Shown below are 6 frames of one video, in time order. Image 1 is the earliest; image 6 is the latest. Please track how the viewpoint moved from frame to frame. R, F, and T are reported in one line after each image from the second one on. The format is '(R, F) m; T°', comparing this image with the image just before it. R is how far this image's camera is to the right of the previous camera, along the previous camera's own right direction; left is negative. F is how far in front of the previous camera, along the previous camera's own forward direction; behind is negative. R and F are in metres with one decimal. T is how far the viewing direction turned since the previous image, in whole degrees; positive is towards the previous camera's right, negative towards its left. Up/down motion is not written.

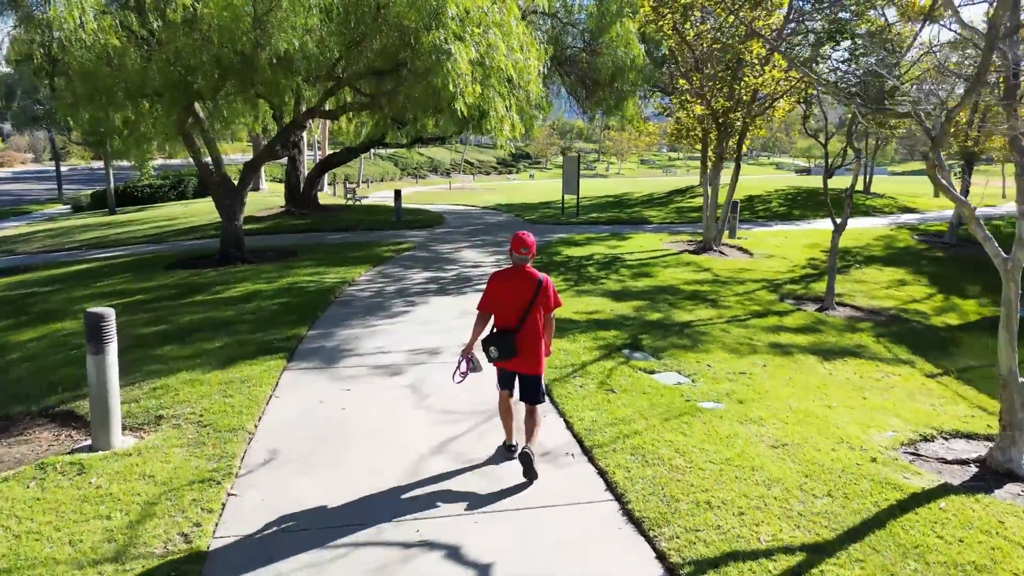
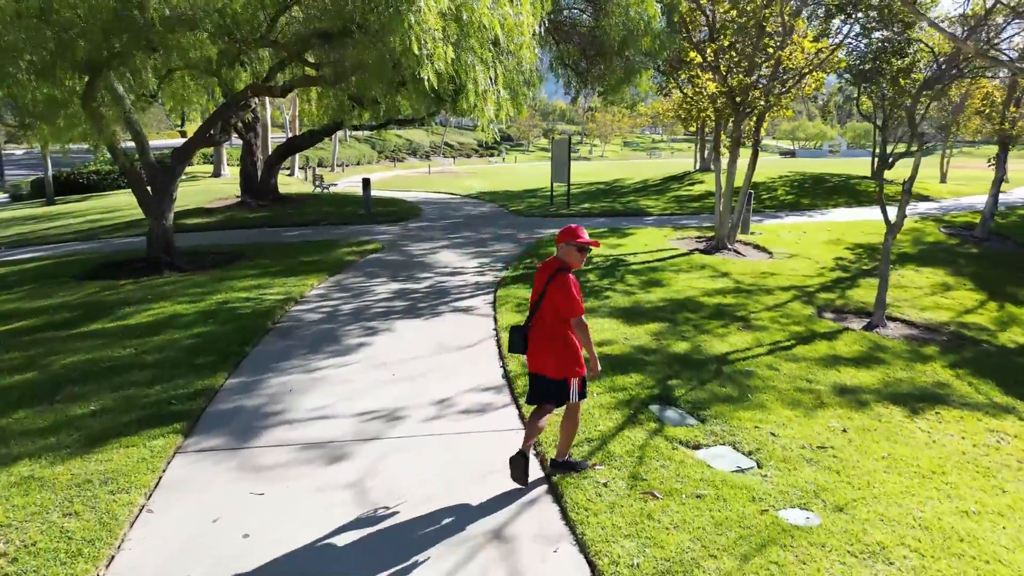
(0.0, +1.7) m; +1°
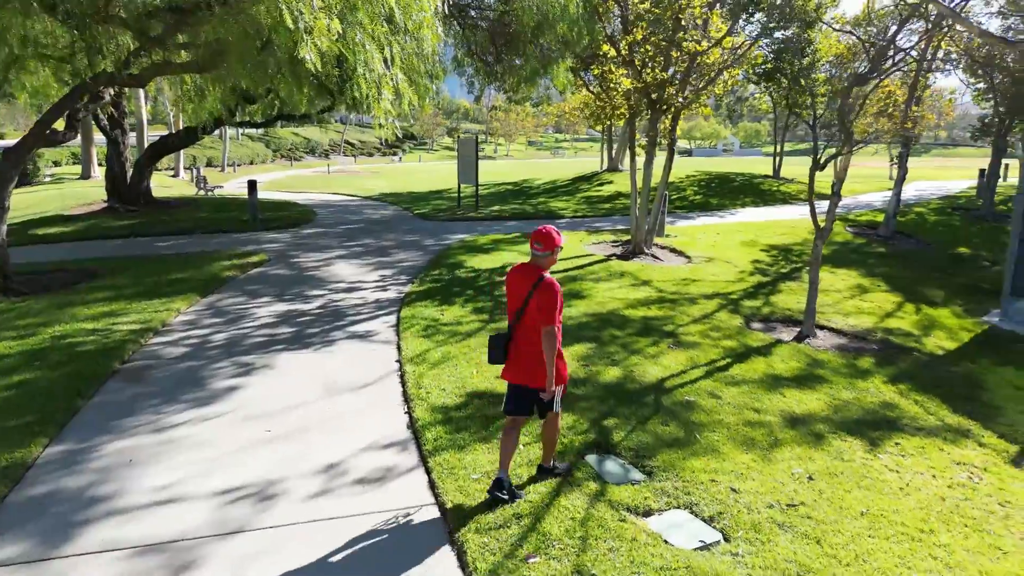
(0.0, +0.9) m; +7°
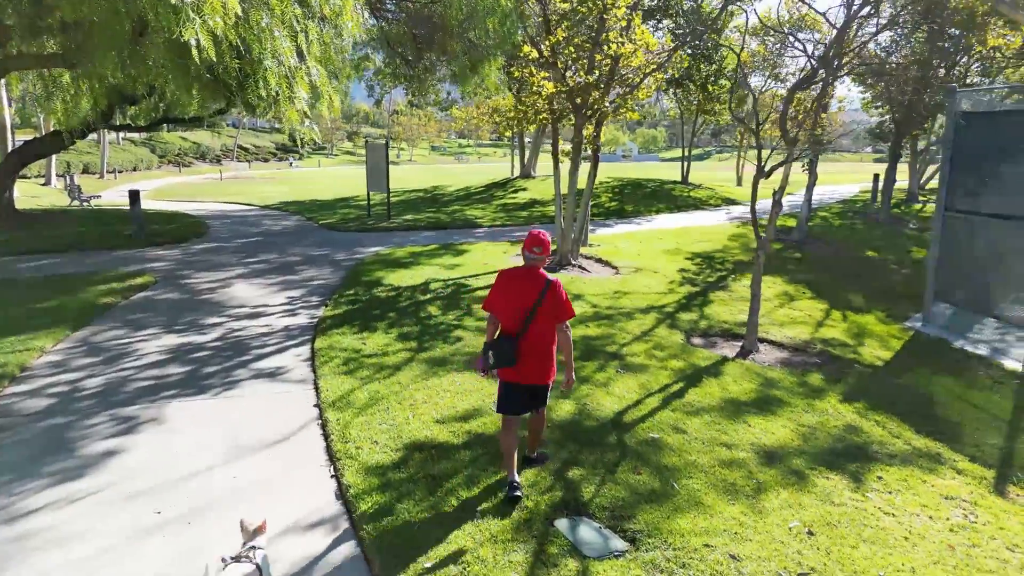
(-0.2, +0.7) m; +7°
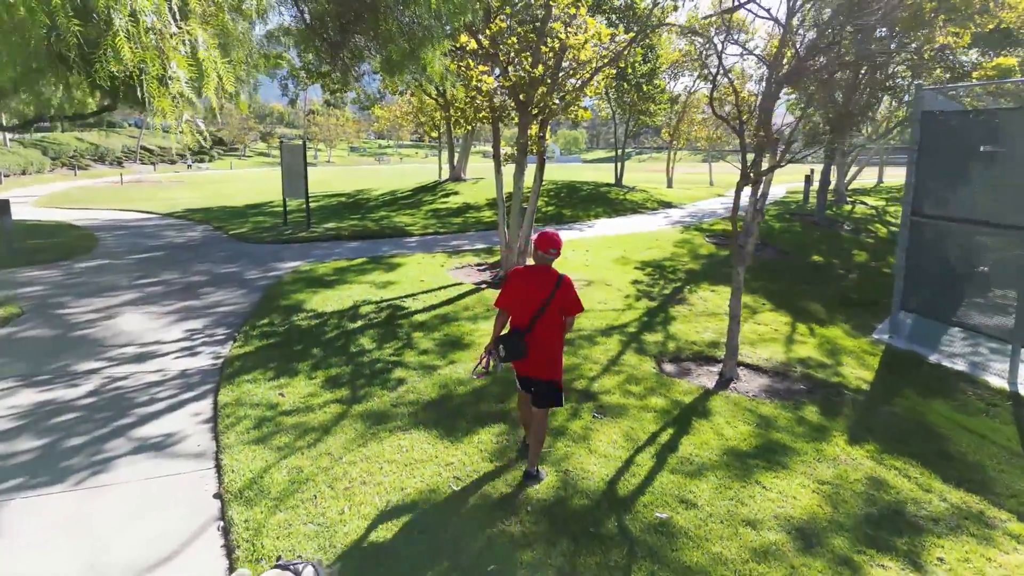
(-0.2, +1.0) m; +6°
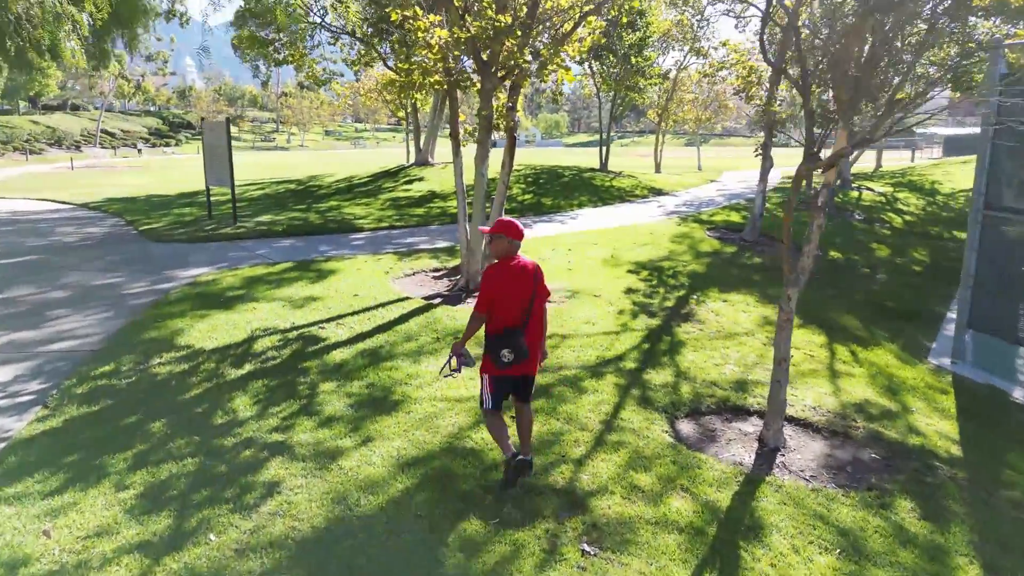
(+0.2, +2.0) m; +1°
